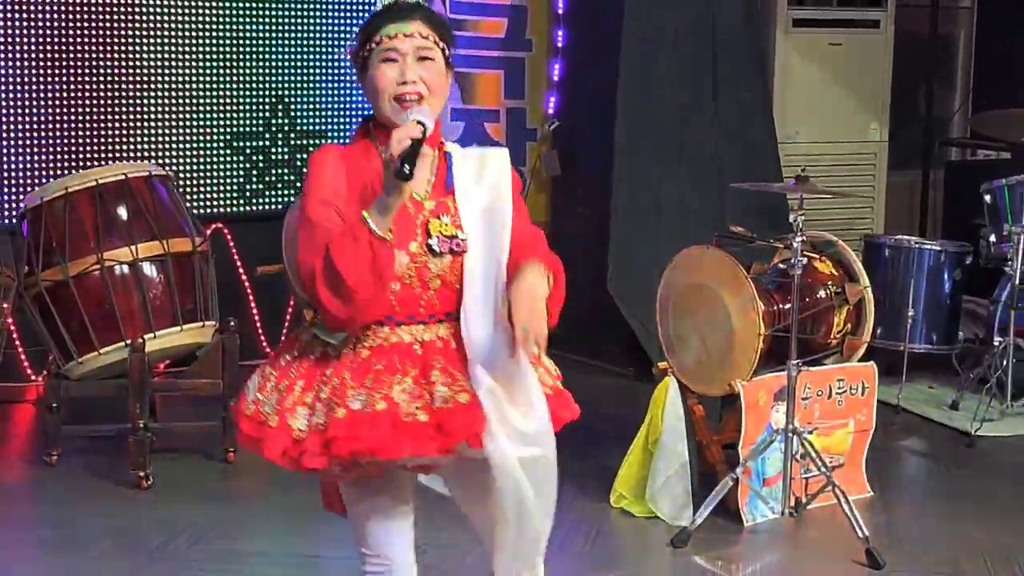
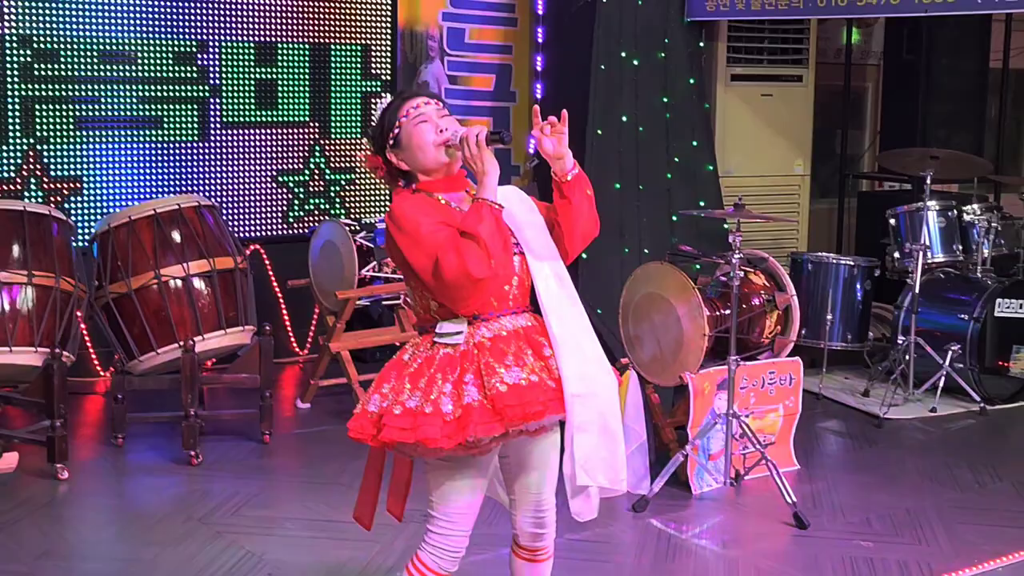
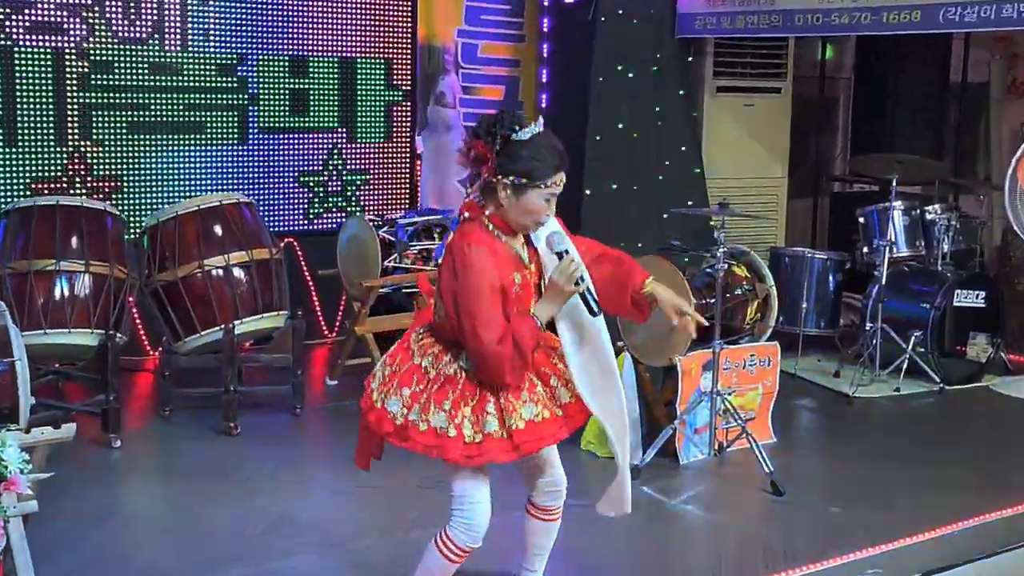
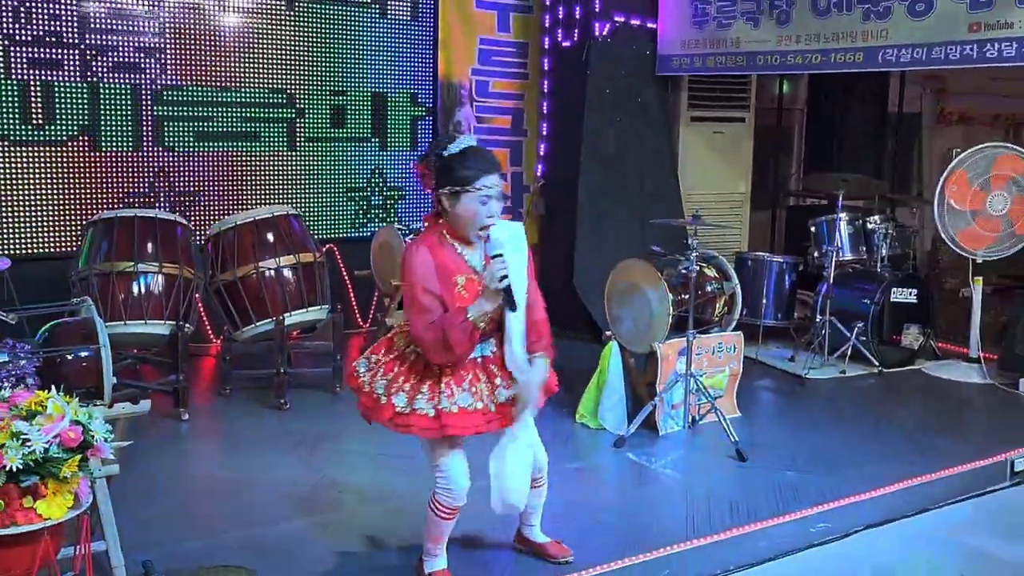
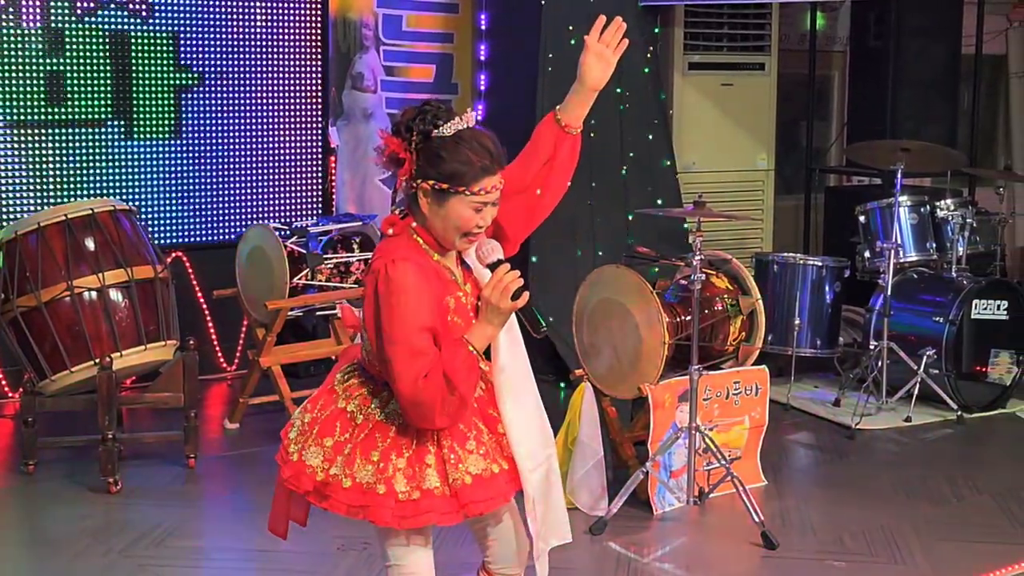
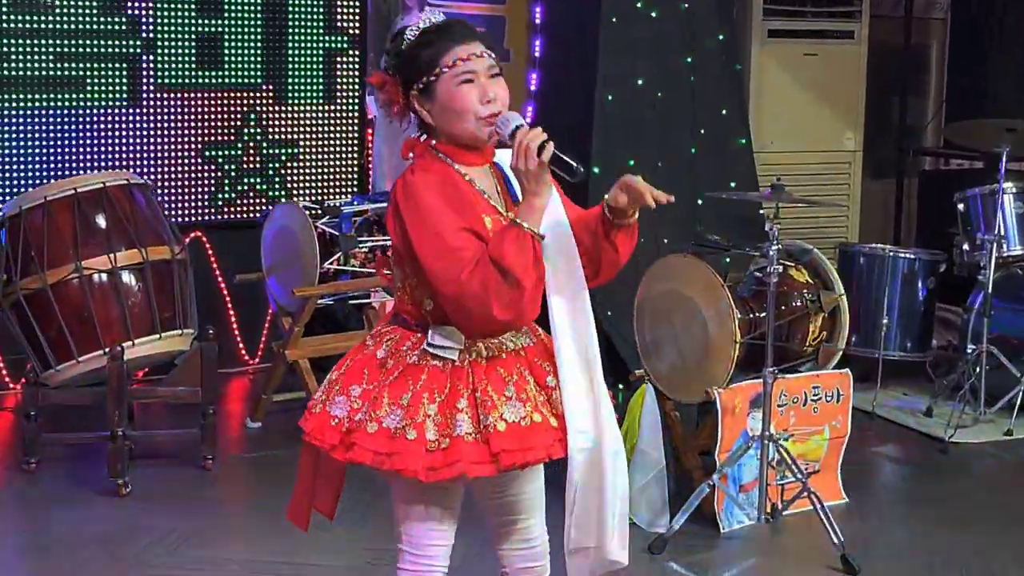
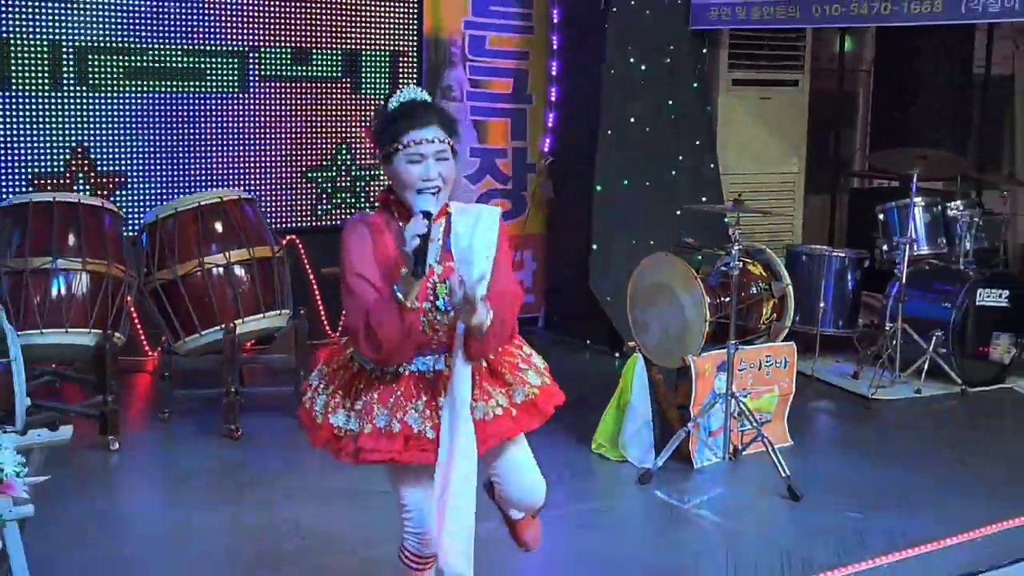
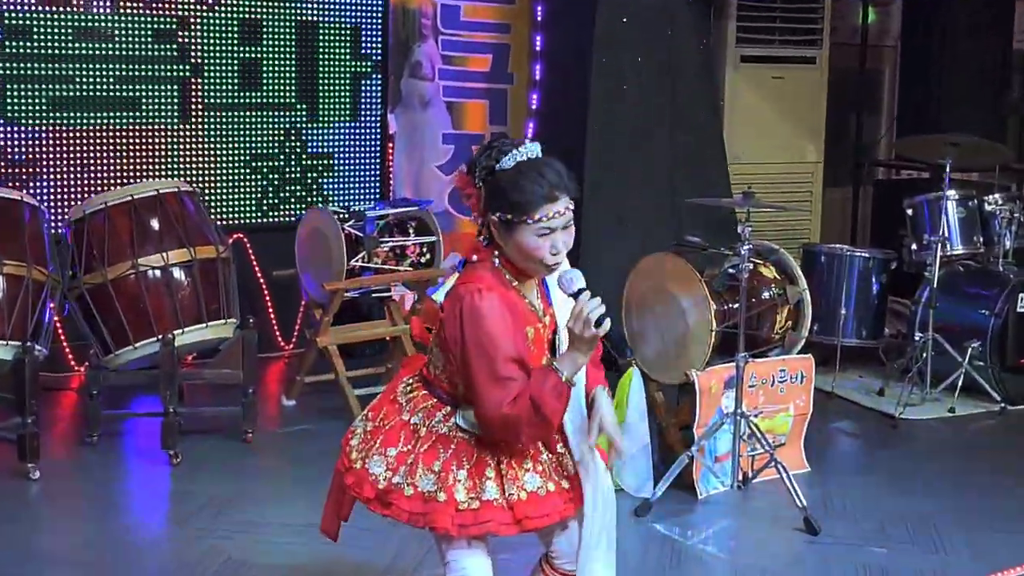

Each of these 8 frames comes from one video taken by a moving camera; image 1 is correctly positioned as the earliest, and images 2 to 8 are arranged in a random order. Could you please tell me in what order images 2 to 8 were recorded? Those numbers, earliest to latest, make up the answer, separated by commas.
7, 4, 3, 8, 6, 2, 5
